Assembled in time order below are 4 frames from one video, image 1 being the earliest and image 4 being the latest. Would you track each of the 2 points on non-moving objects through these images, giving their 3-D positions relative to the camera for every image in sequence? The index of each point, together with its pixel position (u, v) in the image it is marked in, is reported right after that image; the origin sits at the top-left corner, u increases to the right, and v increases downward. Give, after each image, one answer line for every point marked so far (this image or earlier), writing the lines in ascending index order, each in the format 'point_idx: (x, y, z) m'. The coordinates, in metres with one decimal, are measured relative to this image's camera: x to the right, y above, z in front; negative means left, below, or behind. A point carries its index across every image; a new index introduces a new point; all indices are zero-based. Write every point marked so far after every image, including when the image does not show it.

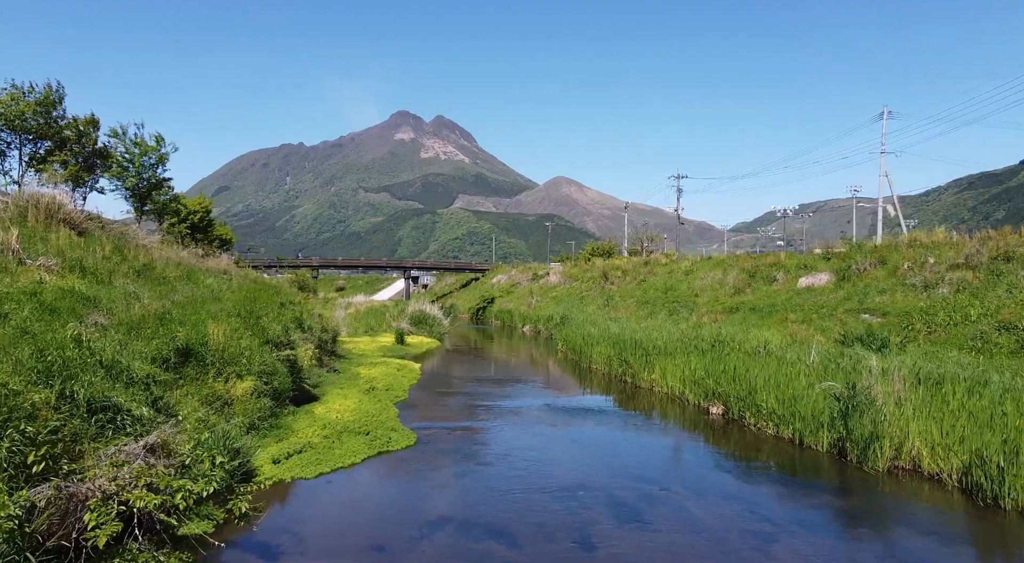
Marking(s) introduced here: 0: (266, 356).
0: (-5.0, -1.5, +14.9) m
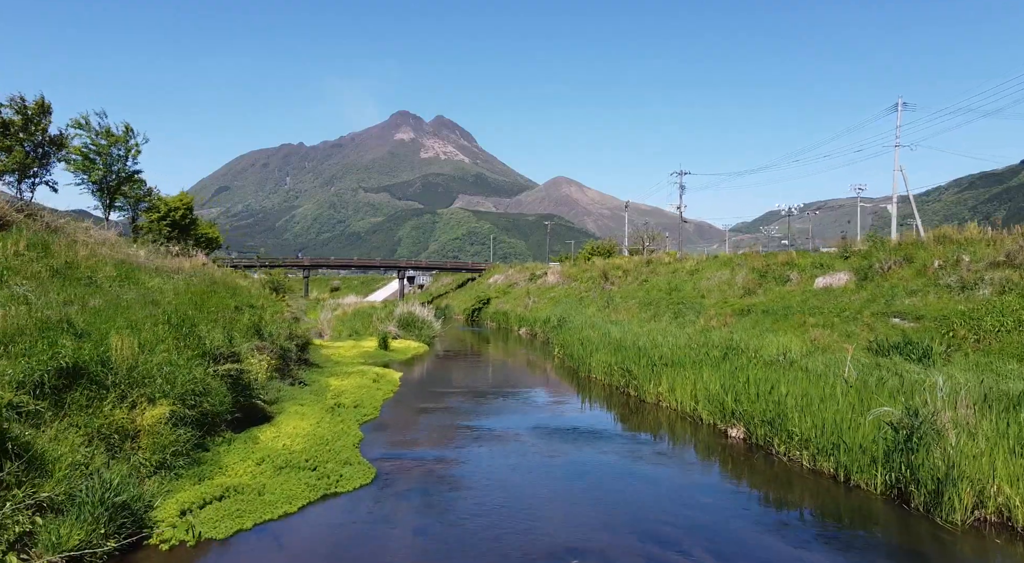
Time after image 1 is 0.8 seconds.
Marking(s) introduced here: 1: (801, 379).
0: (-5.3, -1.5, +12.3) m
1: (+6.2, -2.1, +15.7) m
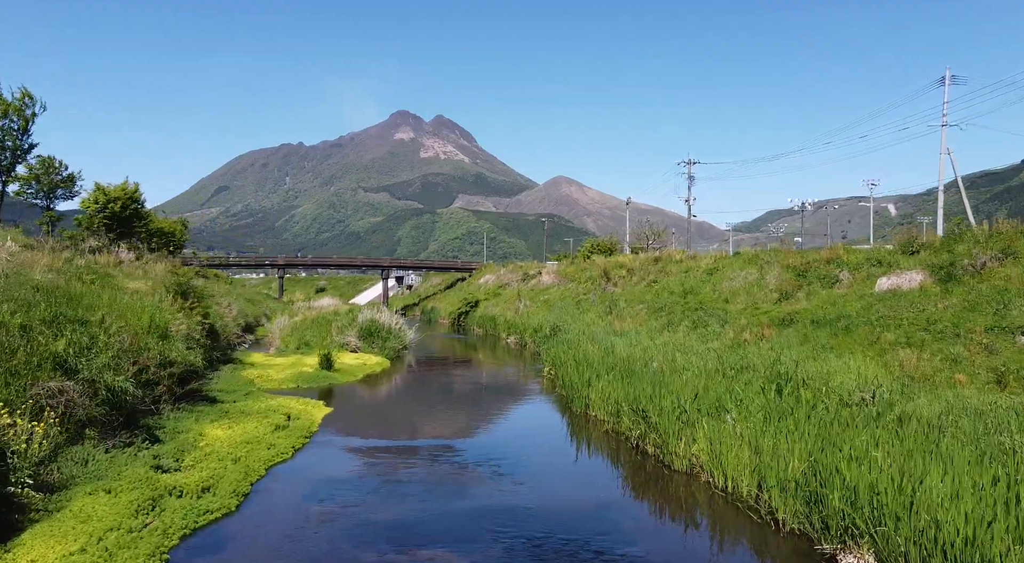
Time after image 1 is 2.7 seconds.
0: (-6.1, -1.6, +5.5) m
1: (+5.4, -2.2, +8.9) m
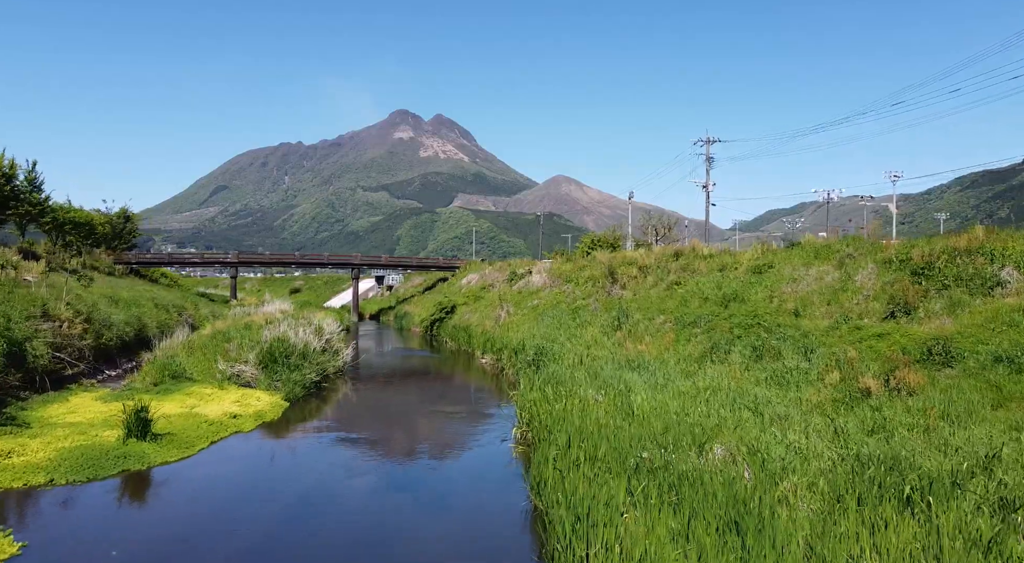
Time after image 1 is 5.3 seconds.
0: (-7.2, -1.7, -5.1) m
1: (+4.3, -2.3, -1.7) m
